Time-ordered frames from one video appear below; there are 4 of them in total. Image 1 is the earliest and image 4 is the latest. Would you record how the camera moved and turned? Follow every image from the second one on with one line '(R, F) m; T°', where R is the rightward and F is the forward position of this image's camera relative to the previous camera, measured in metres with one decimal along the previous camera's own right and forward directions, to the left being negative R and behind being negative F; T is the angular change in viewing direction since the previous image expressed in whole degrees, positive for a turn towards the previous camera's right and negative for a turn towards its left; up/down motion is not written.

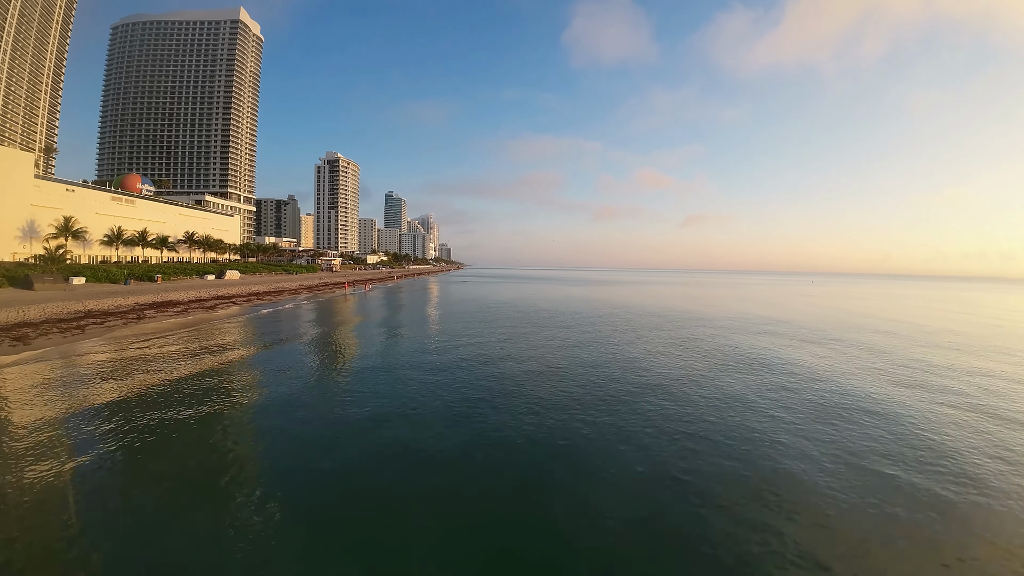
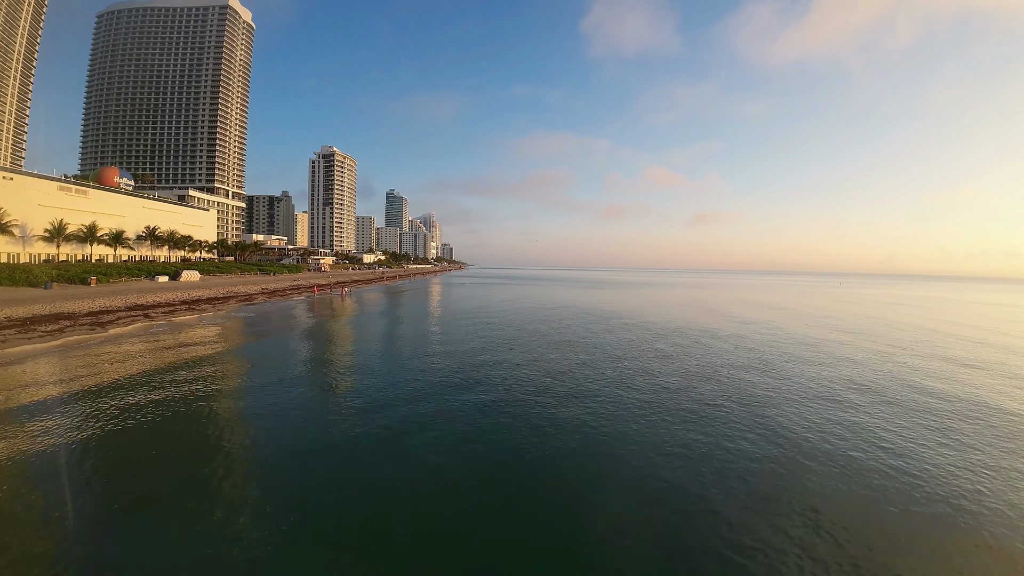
(-0.2, +4.8) m; 0°
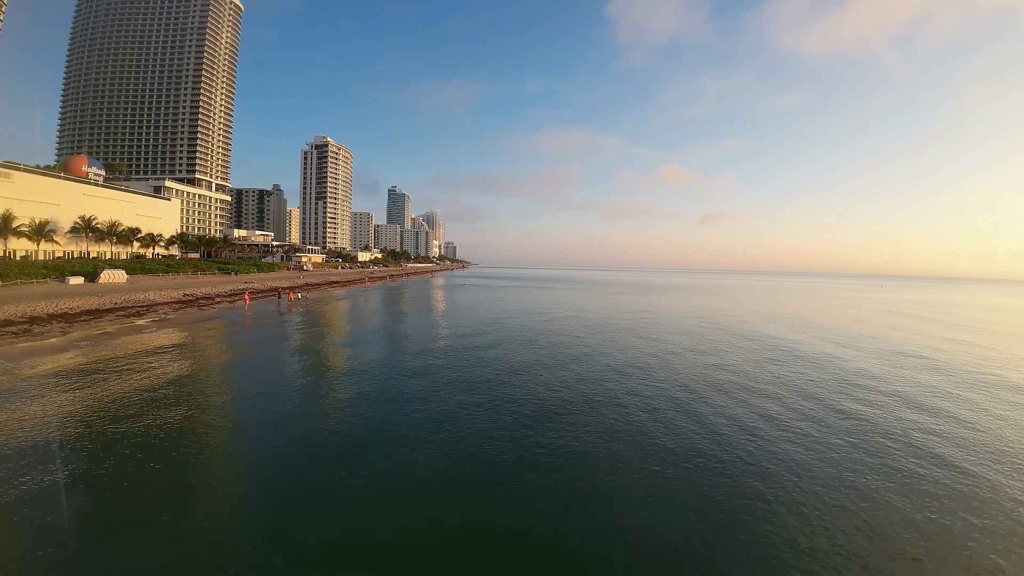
(0.0, +5.4) m; -1°
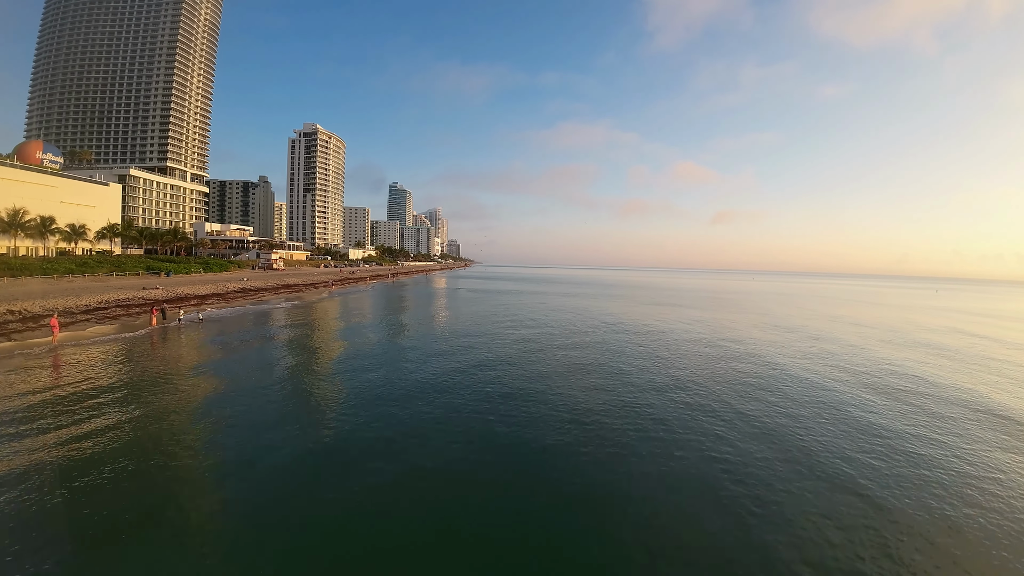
(+0.5, +5.5) m; -1°
